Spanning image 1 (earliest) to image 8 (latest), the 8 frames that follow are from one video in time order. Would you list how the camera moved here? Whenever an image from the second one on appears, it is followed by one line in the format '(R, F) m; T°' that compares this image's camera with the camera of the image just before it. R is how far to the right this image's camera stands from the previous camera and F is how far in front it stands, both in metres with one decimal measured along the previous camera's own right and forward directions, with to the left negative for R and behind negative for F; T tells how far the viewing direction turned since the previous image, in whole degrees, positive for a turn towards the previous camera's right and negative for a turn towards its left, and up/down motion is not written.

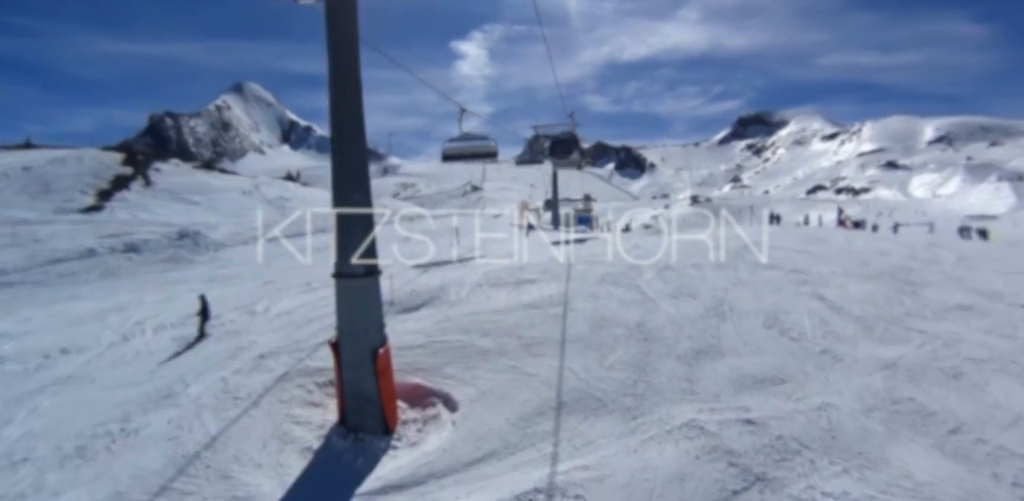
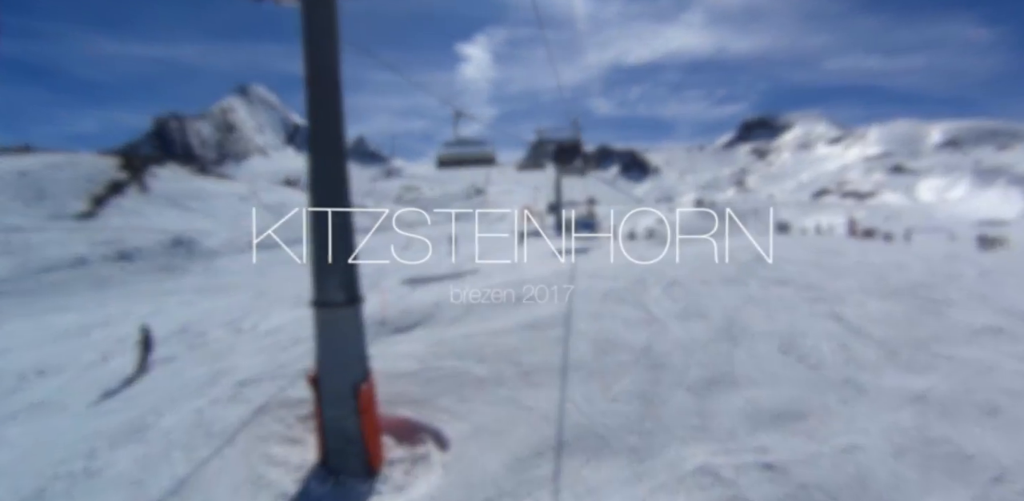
(+0.1, +0.5) m; 0°
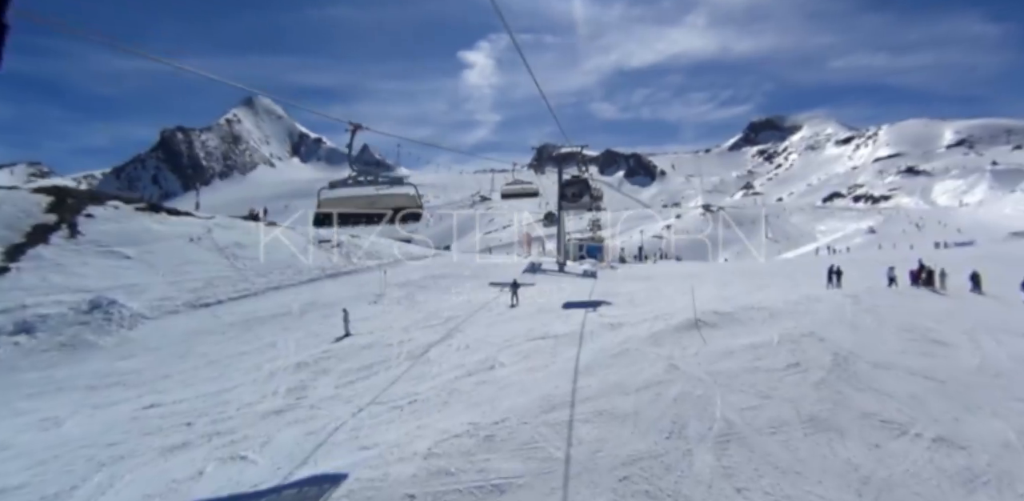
(+0.6, +3.7) m; -1°
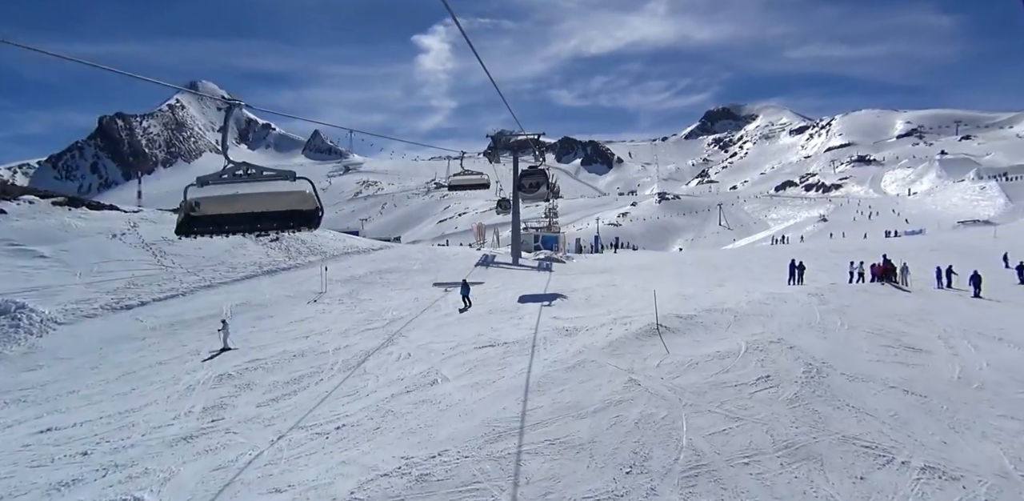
(+0.3, +1.1) m; +4°
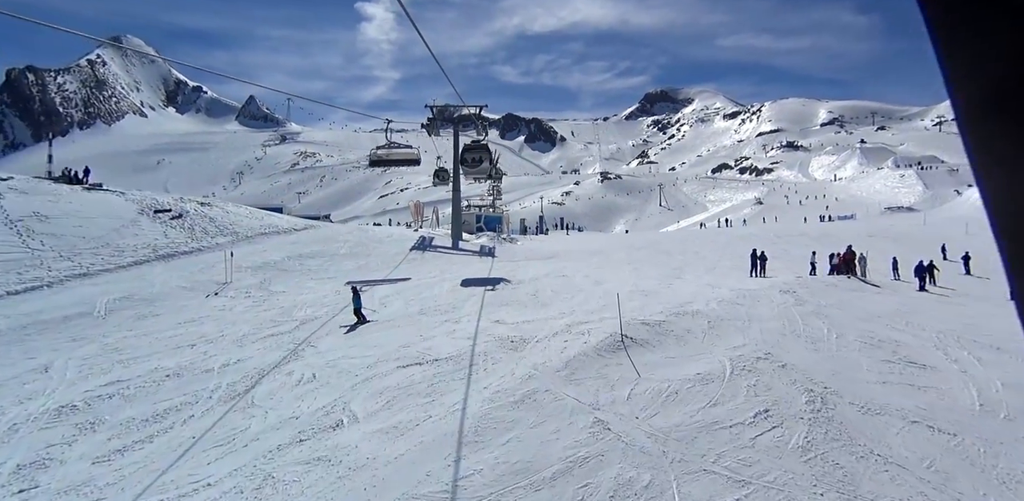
(+0.1, +2.1) m; +6°
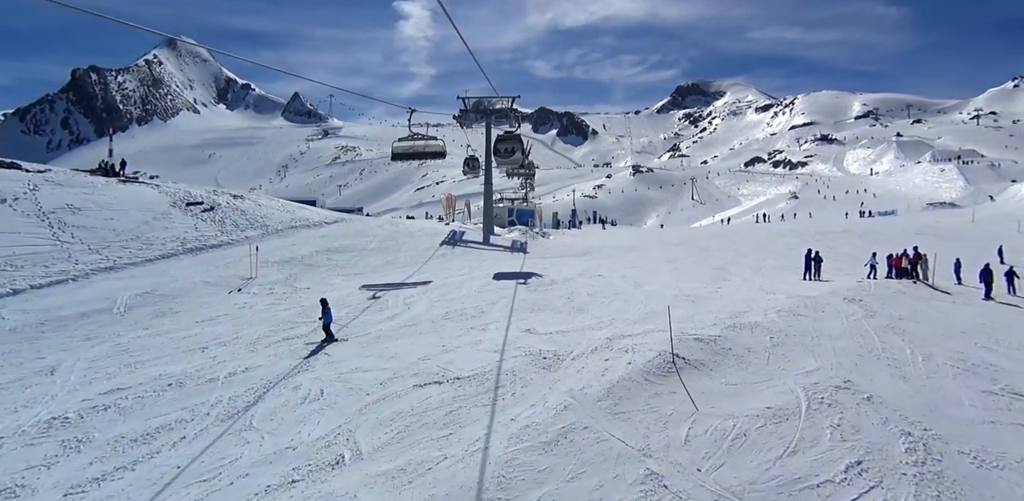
(0.0, +1.1) m; -4°
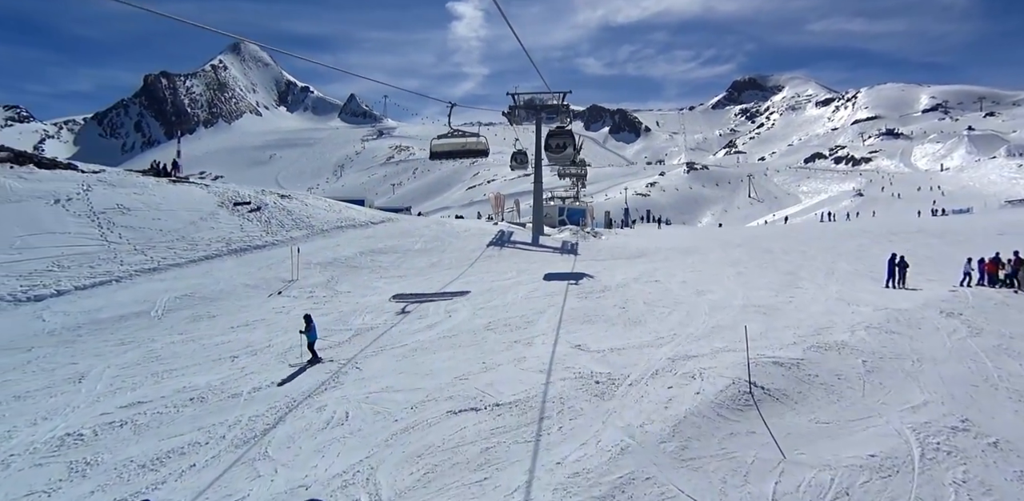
(0.0, +1.0) m; -5°
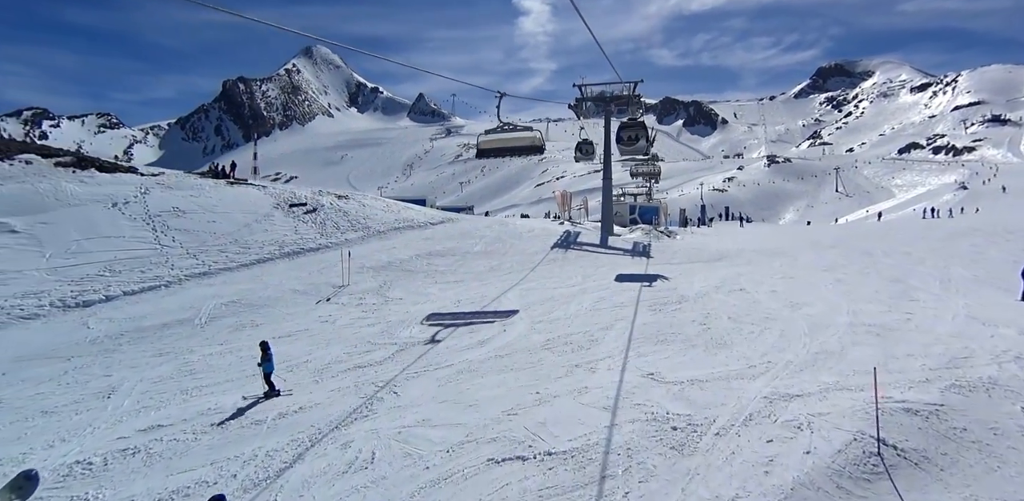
(+0.1, +1.3) m; -7°
